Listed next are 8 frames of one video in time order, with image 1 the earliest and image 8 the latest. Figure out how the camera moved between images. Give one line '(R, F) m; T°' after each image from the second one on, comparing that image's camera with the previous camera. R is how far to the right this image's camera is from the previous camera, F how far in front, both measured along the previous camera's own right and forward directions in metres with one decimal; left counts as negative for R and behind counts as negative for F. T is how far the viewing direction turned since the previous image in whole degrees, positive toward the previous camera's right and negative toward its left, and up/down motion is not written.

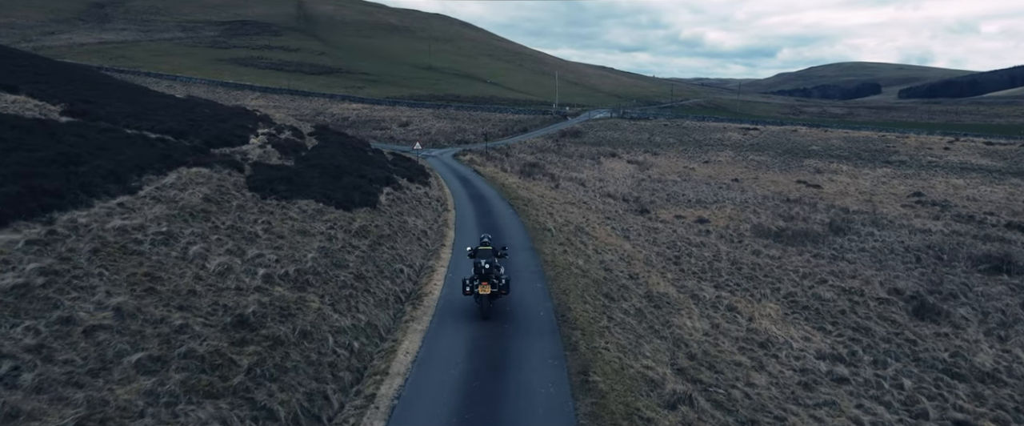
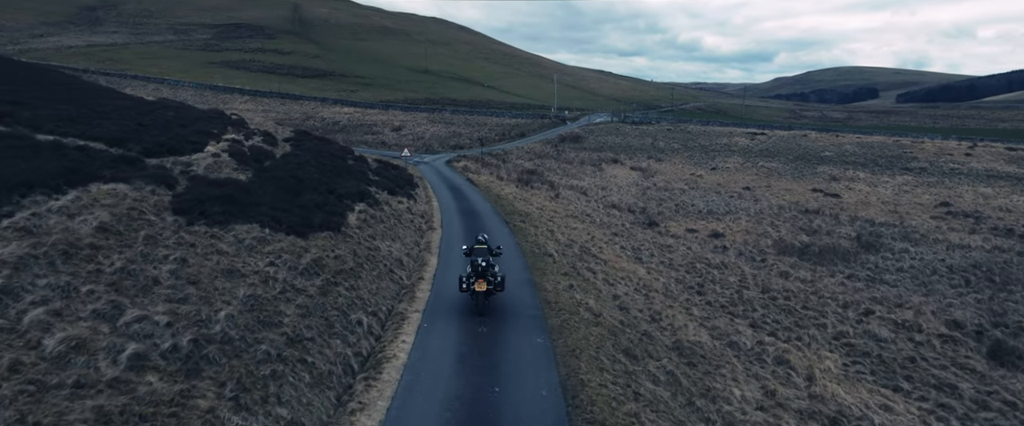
(+0.1, +3.8) m; 0°
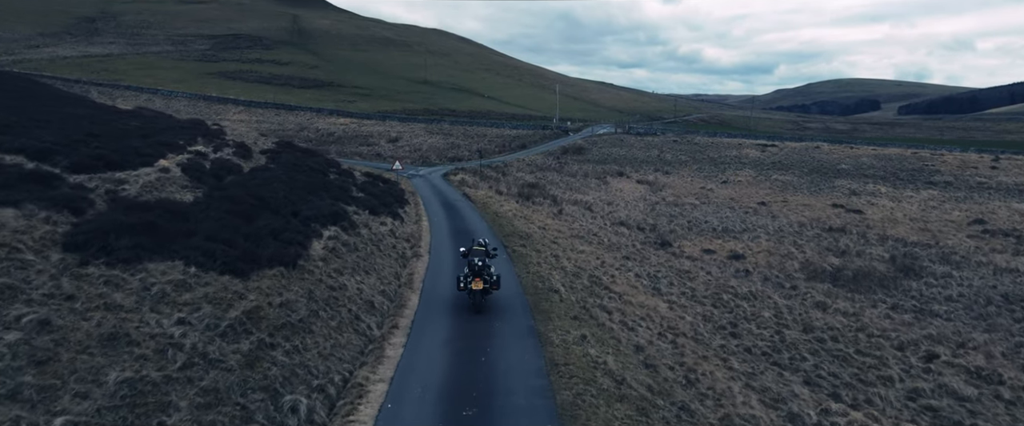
(+0.1, +3.4) m; 0°
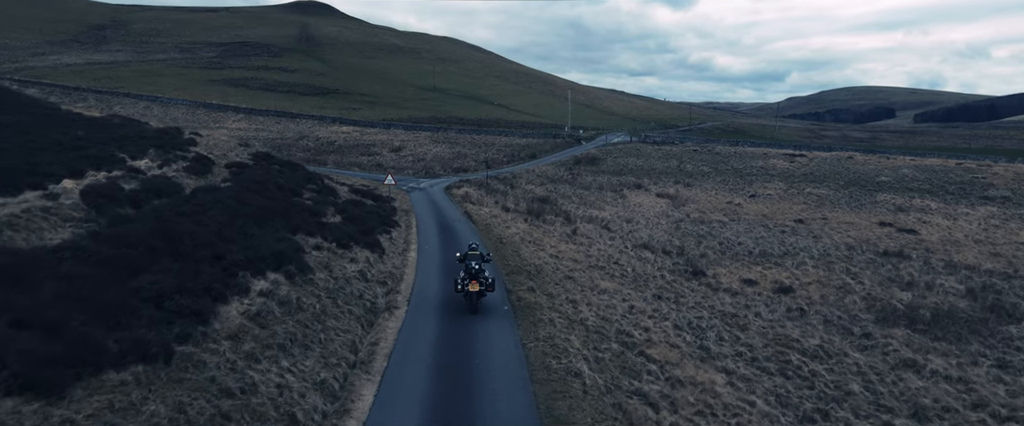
(+0.1, +5.2) m; -1°
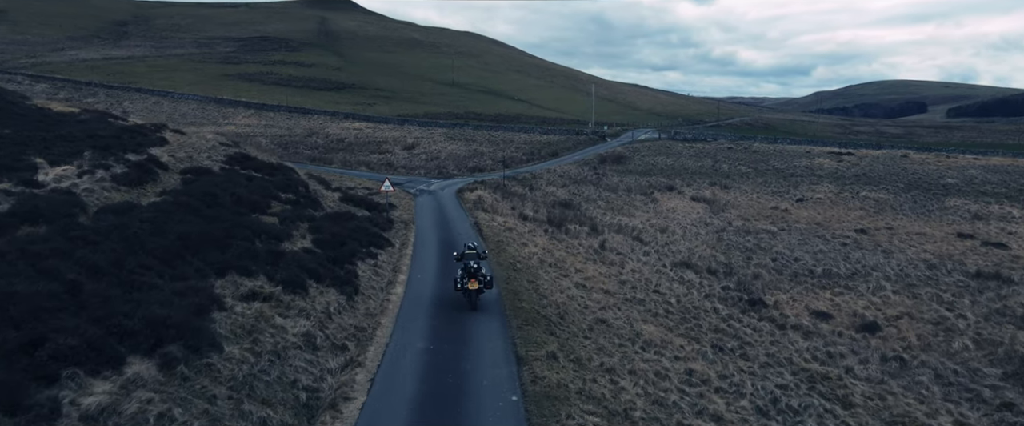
(+0.1, +5.6) m; -2°
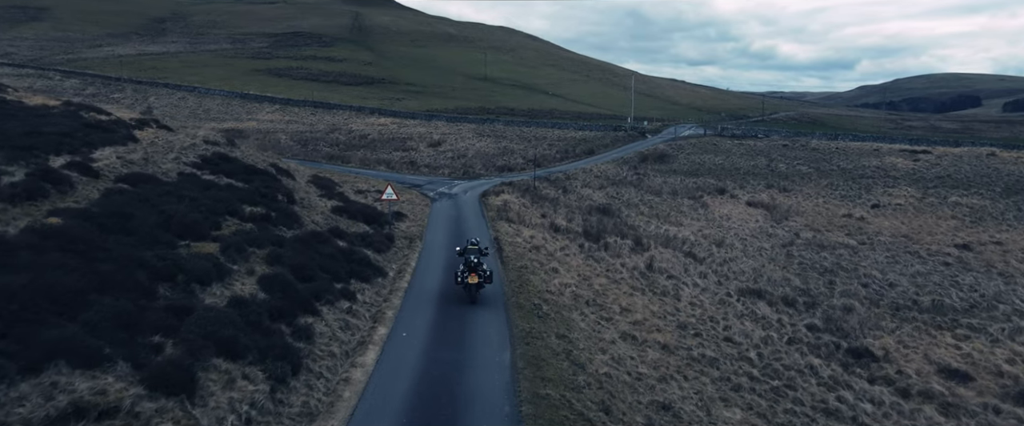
(+0.2, +6.0) m; -3°
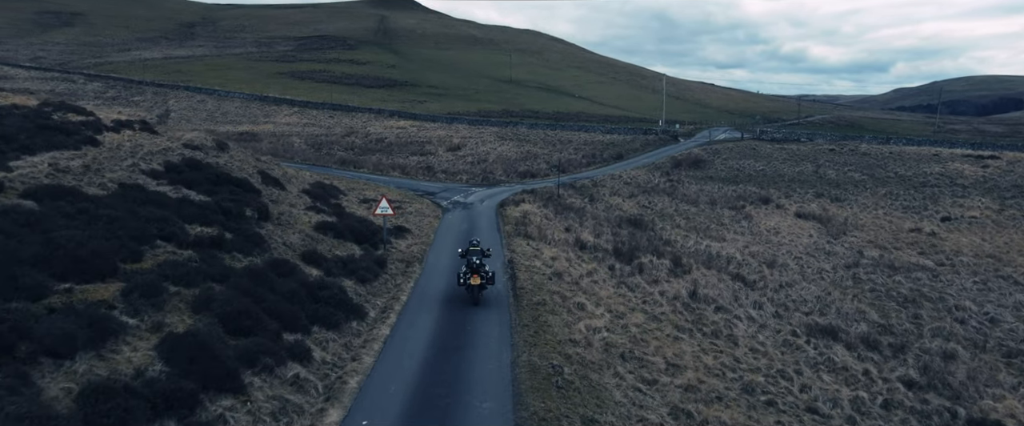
(+0.3, +4.5) m; -2°
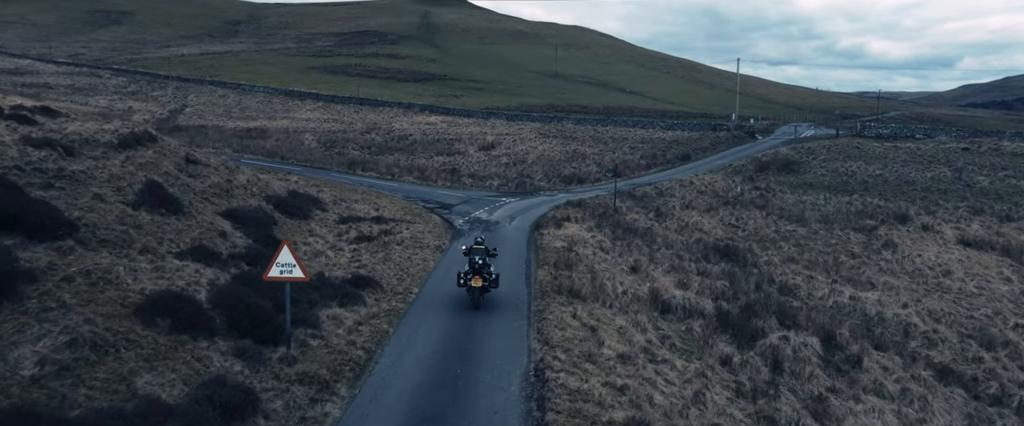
(+0.2, +12.2) m; -4°
